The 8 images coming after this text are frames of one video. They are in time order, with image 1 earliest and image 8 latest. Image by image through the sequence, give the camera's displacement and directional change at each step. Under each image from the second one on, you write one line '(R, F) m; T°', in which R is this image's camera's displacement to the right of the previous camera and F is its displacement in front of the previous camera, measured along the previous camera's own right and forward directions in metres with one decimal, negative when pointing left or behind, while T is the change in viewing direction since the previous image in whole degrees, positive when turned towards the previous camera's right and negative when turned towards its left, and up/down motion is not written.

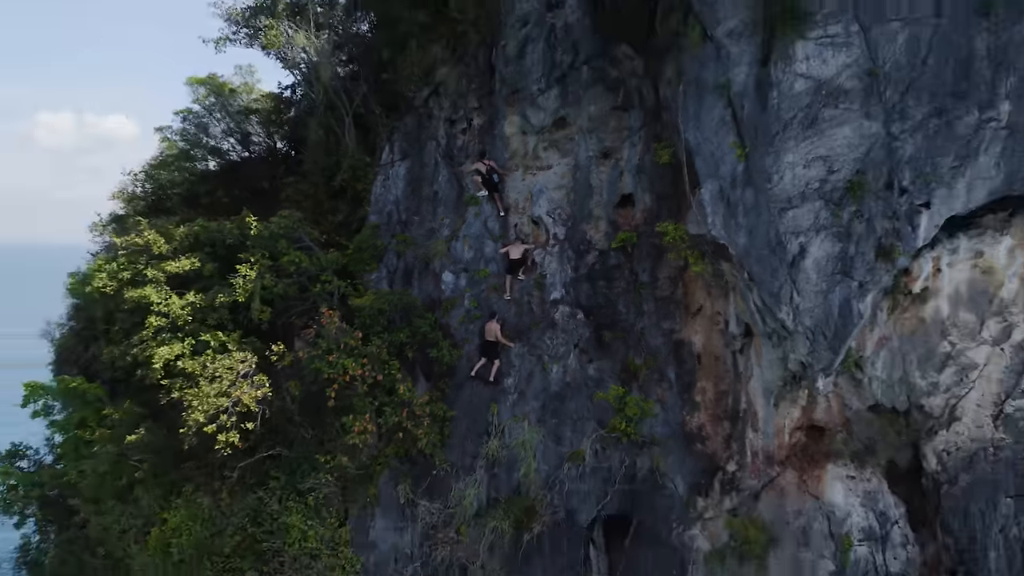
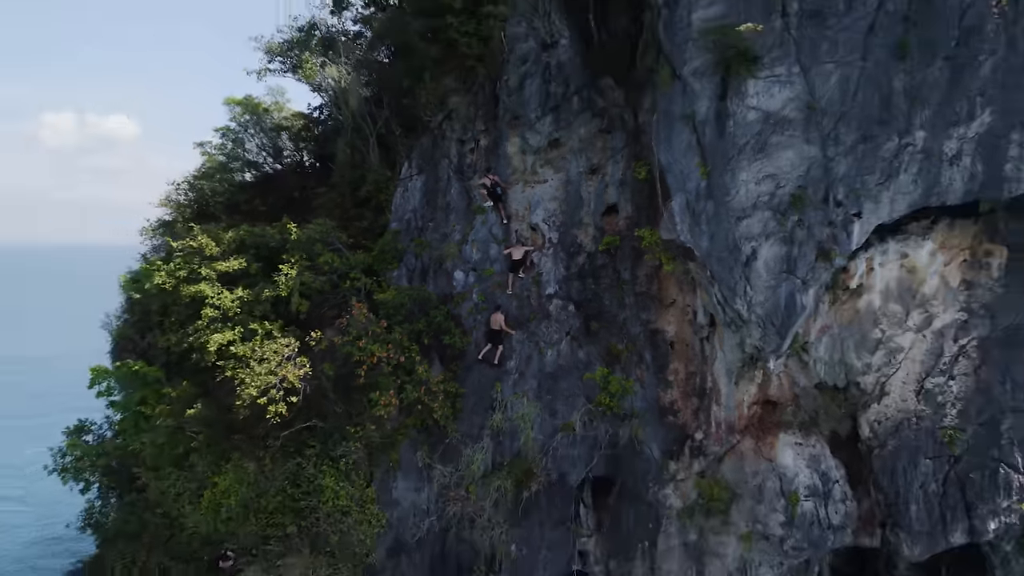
(0.0, -1.8) m; 0°
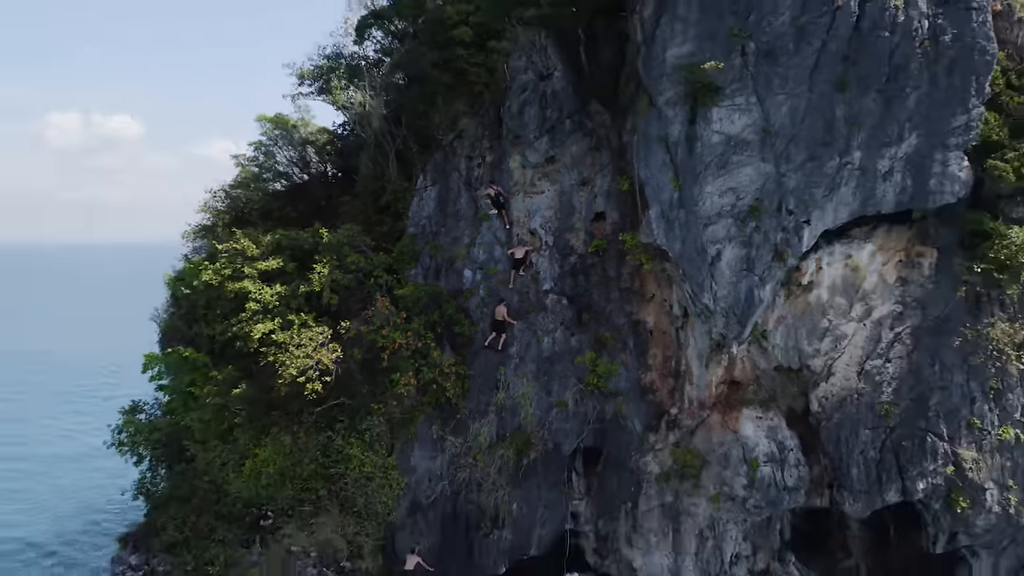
(0.0, -2.0) m; 0°
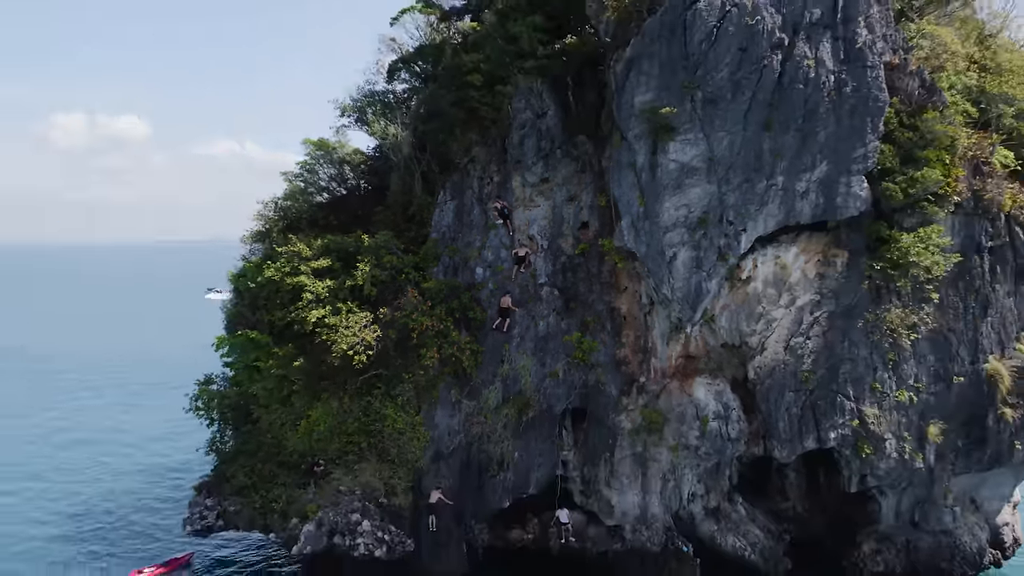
(0.0, -3.7) m; 0°
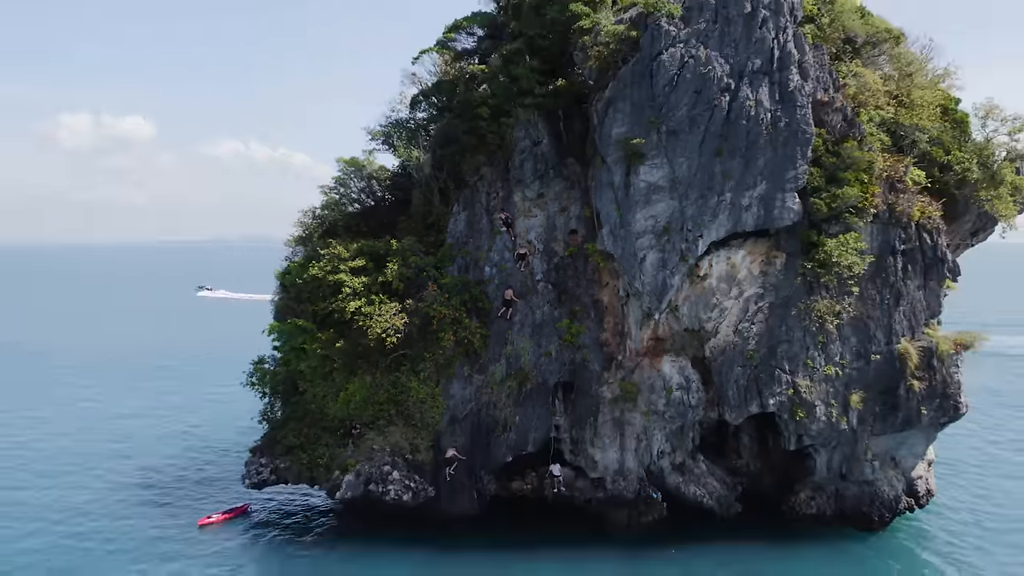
(+0.1, -4.0) m; 0°
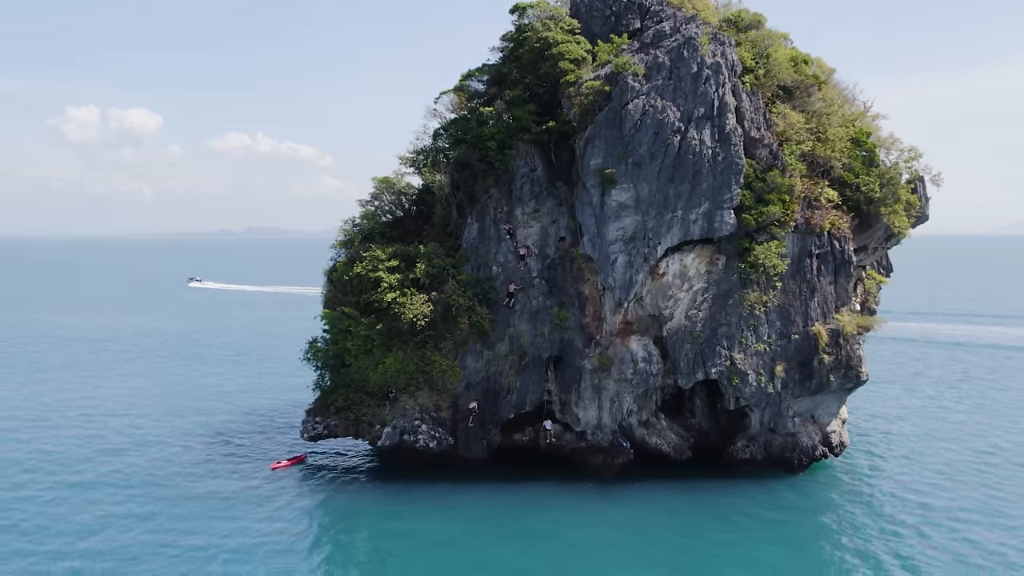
(+0.1, -6.2) m; 0°
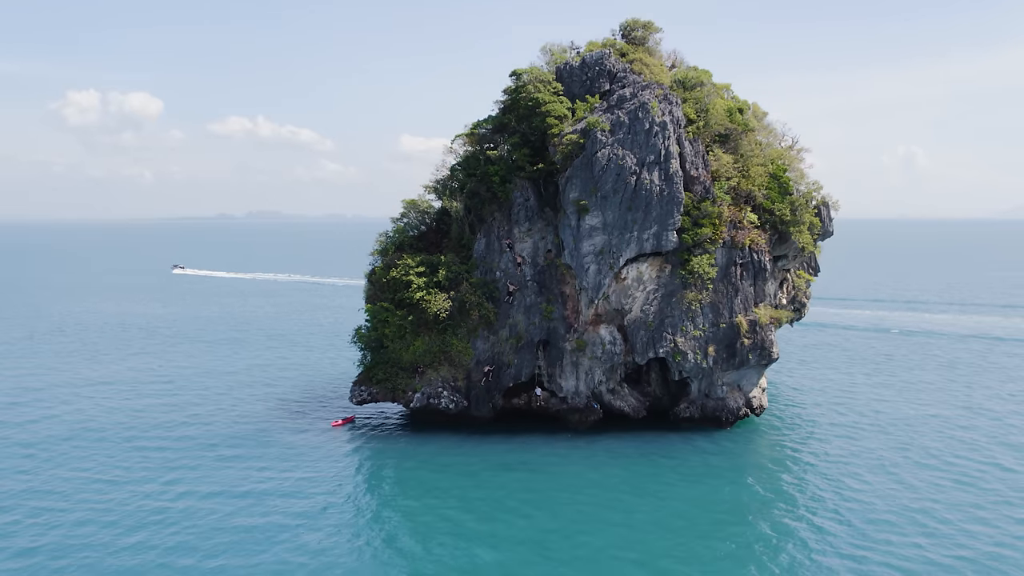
(+0.1, -9.0) m; 0°
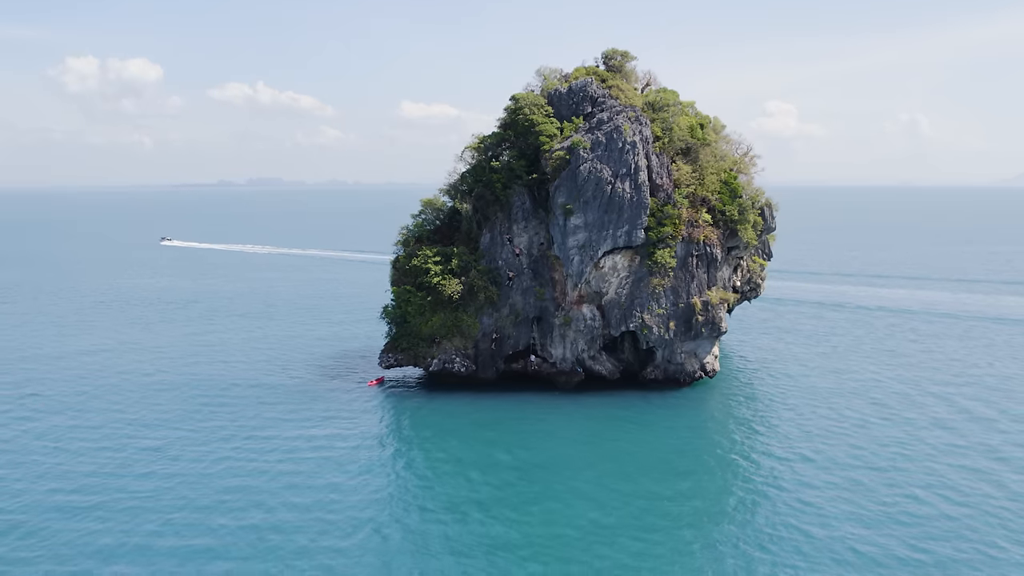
(+0.1, -8.6) m; 0°
